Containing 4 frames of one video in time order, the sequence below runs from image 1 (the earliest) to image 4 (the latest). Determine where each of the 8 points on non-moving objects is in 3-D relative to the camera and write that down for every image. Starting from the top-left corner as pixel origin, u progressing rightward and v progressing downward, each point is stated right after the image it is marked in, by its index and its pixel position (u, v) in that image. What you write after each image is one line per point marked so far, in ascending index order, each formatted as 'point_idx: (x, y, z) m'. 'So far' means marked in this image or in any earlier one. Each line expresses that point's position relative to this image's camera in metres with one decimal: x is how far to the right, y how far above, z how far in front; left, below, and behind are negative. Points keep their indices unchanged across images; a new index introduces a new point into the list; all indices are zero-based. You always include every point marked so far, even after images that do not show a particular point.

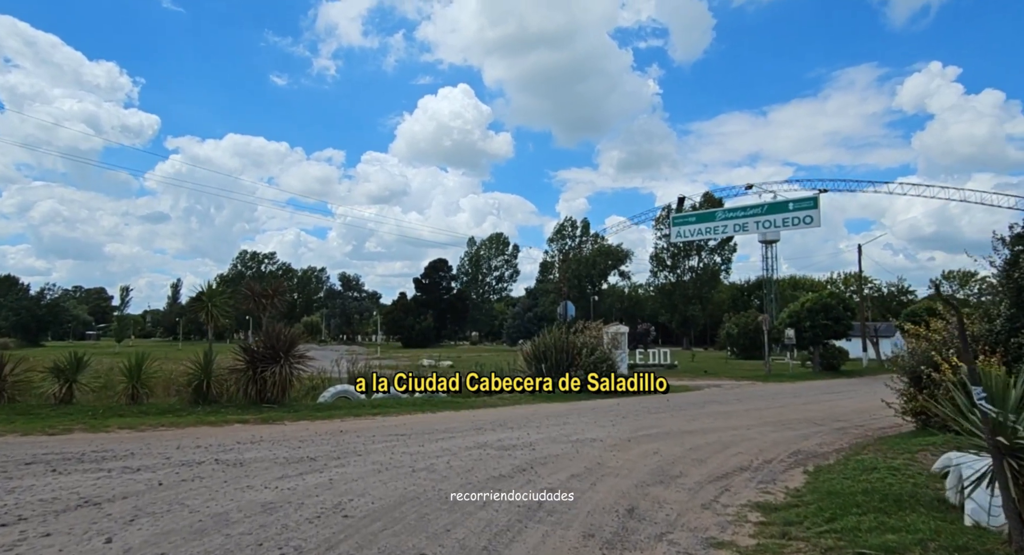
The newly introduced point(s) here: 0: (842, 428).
0: (+7.5, -3.4, +14.4) m
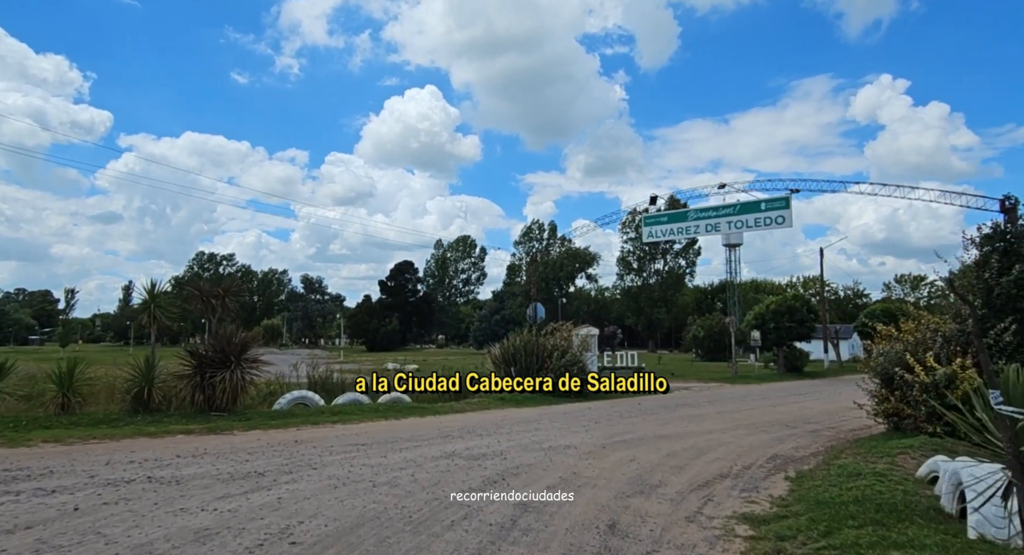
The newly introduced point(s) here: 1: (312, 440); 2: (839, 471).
0: (+6.8, -3.4, +14.2) m
1: (-2.8, -2.3, +8.9) m
2: (+4.4, -2.6, +8.5) m
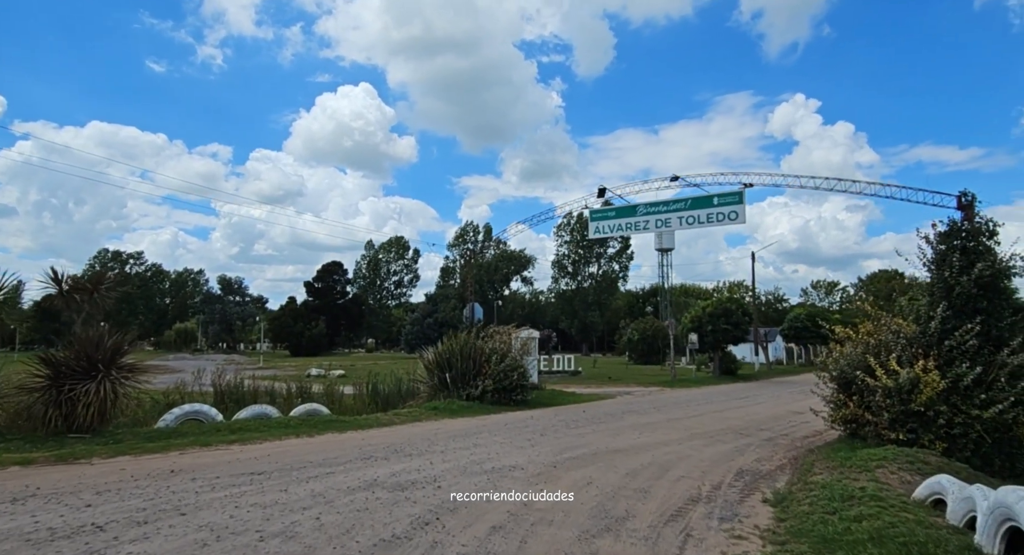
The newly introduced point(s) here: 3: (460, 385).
0: (+5.4, -3.4, +13.4) m
1: (-3.5, -2.1, +7.1) m
2: (+3.7, -2.5, +7.5) m
3: (-1.4, -2.8, +16.9) m
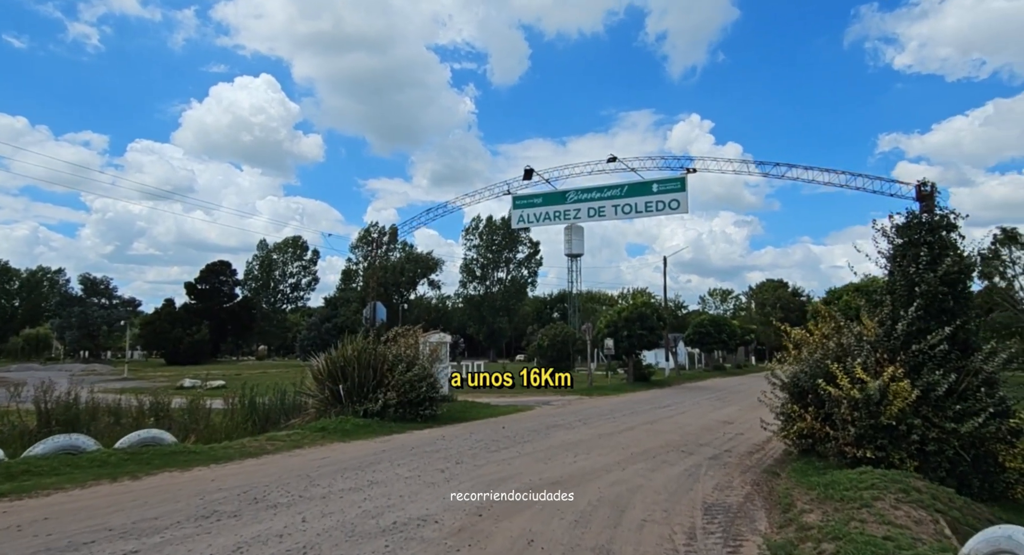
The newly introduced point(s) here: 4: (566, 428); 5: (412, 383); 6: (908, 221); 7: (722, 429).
0: (+3.8, -3.3, +11.7) m
1: (-4.2, -1.9, +4.2) m
2: (+2.9, -2.3, +5.7) m
3: (-3.5, -2.7, +14.3) m
4: (+1.2, -3.4, +14.2) m
5: (-2.3, -2.4, +14.5) m
6: (+6.9, +1.0, +11.1) m
7: (+5.3, -3.8, +15.9) m
